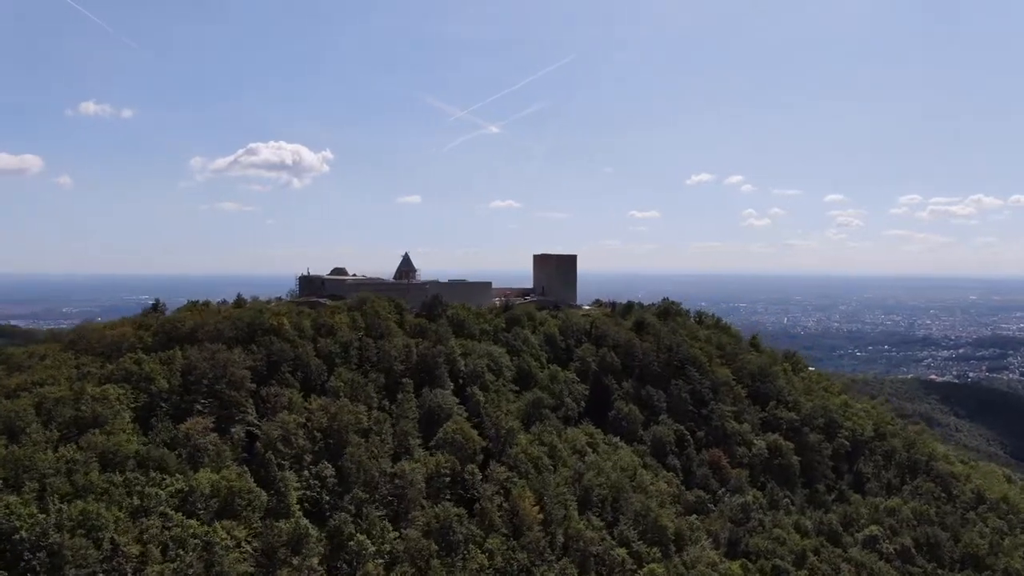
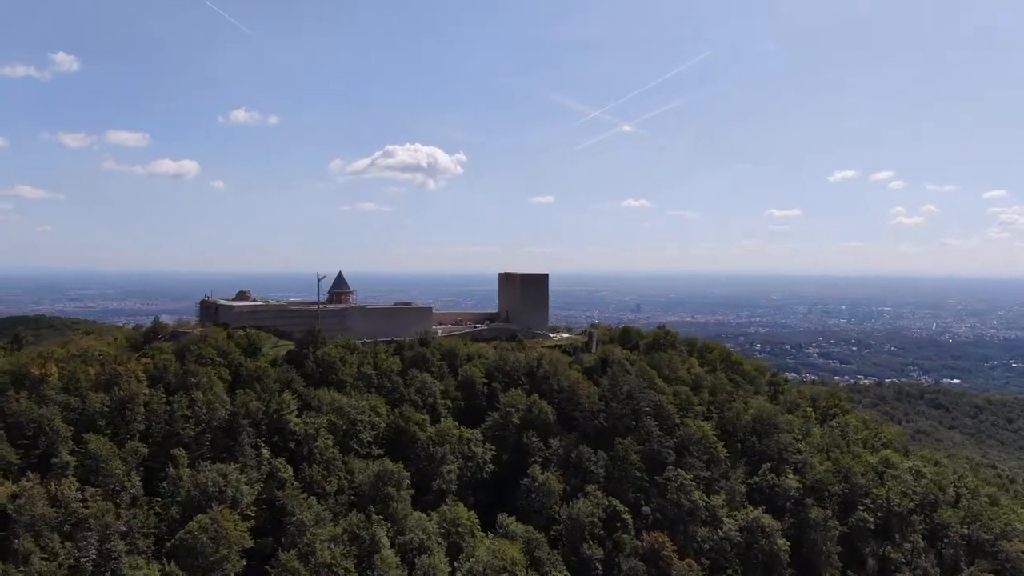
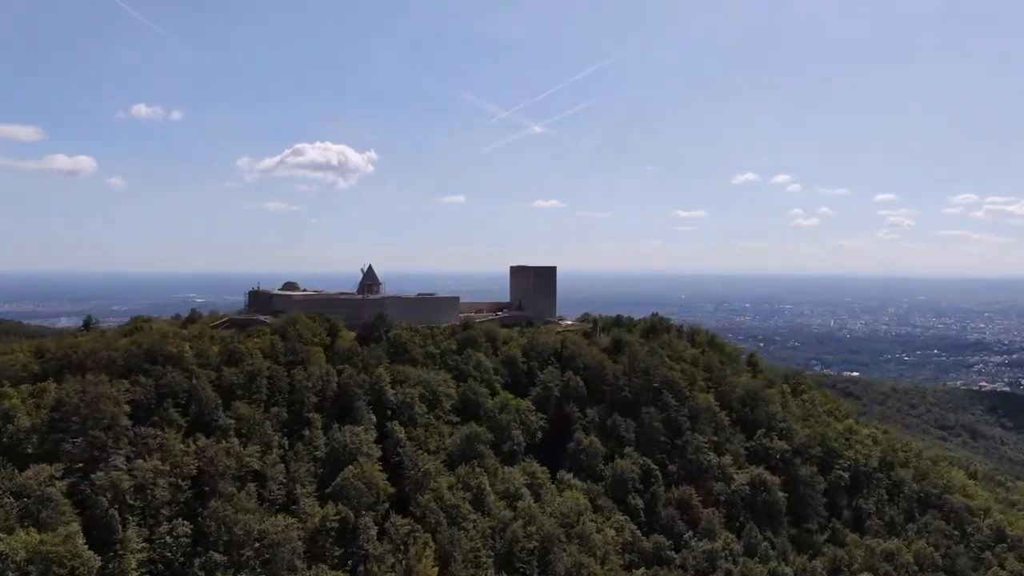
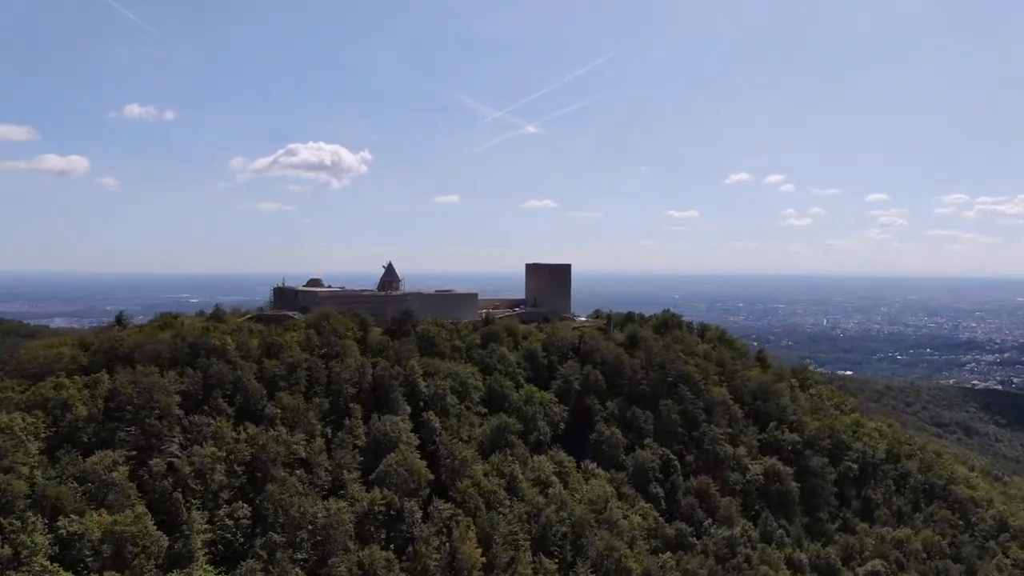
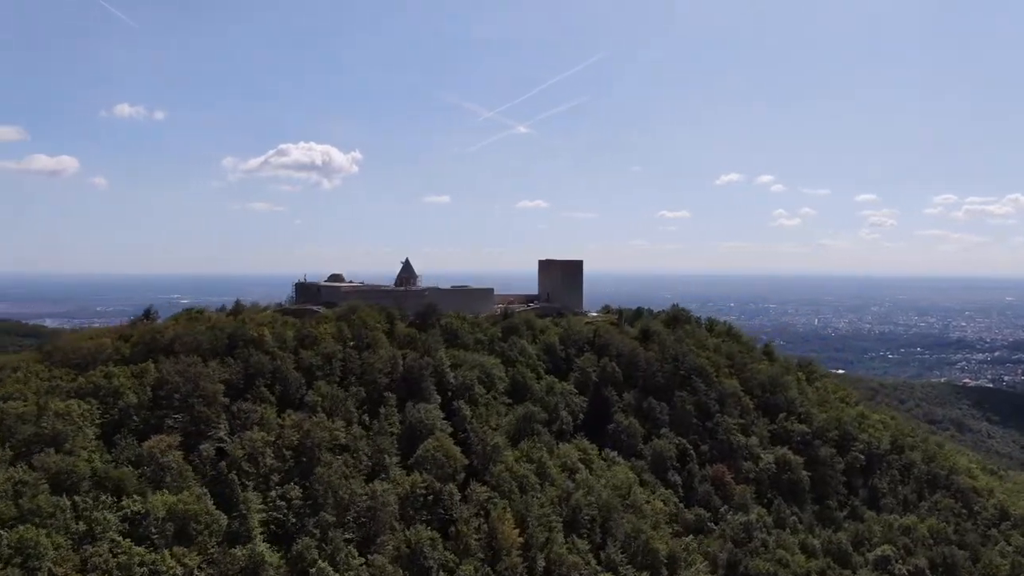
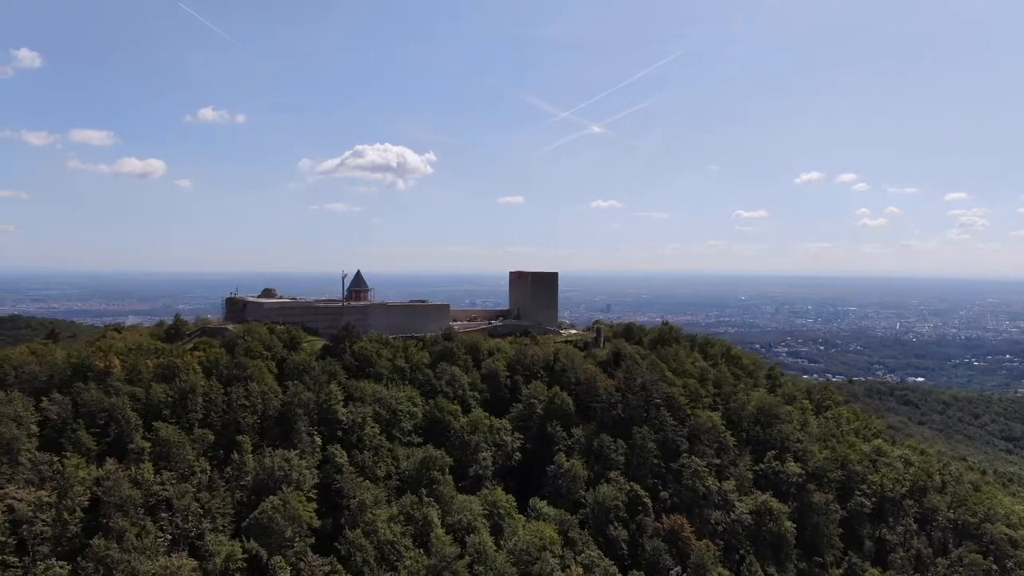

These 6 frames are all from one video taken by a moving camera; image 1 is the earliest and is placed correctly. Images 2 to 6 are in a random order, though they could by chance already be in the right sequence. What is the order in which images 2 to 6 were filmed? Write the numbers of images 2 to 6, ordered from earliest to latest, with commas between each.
5, 4, 3, 6, 2
